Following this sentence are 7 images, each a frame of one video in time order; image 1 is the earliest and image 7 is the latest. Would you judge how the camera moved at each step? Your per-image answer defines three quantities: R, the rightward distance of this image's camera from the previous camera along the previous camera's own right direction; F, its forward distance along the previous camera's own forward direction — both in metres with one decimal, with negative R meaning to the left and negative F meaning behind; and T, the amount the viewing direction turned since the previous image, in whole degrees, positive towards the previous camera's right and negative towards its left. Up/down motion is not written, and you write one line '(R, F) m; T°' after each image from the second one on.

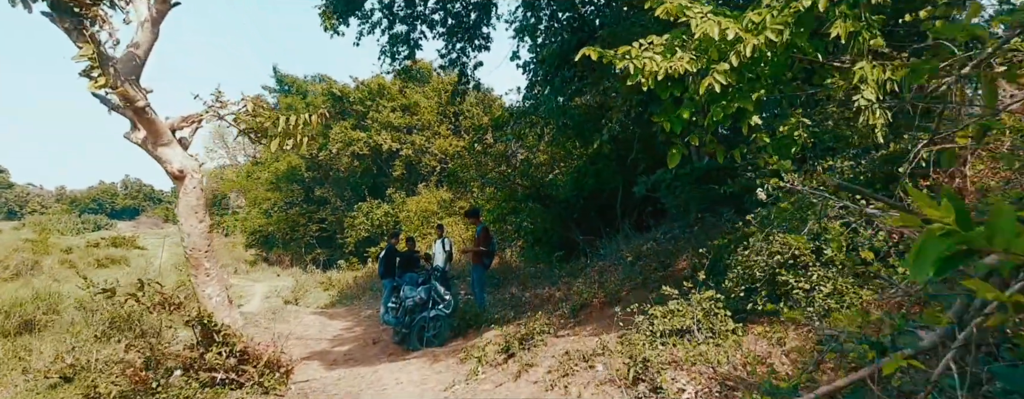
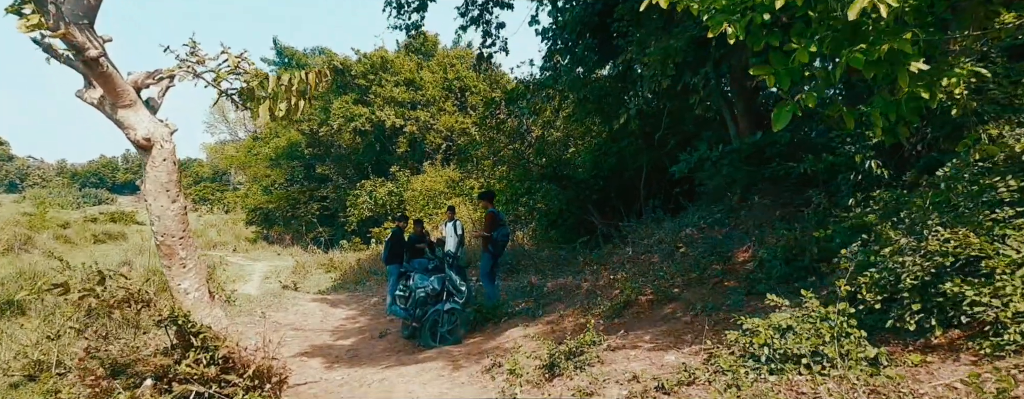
(-0.3, +1.0) m; 0°
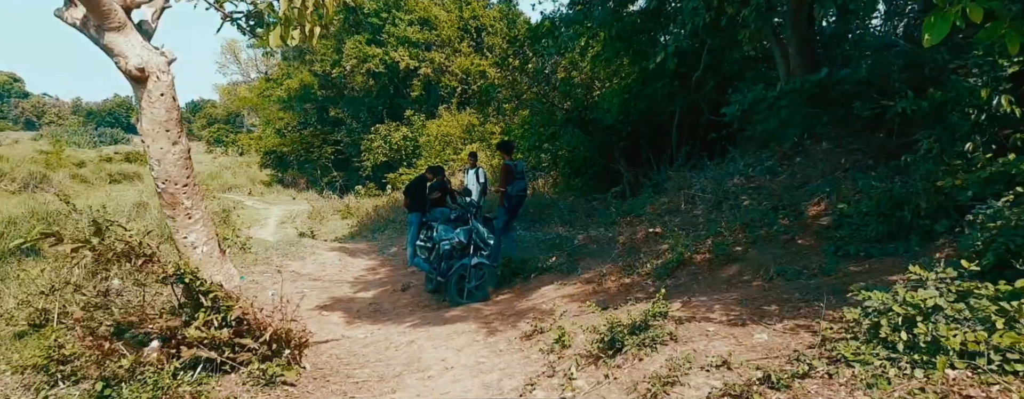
(-0.2, +0.6) m; -1°
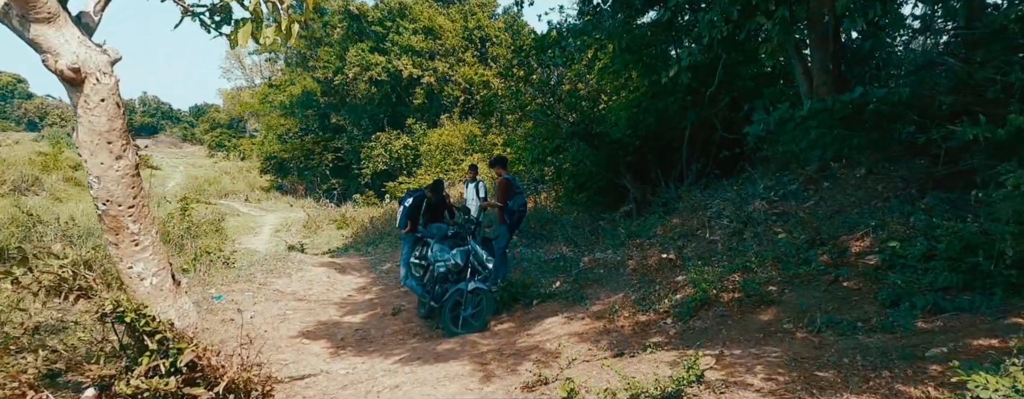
(0.0, +0.6) m; 0°
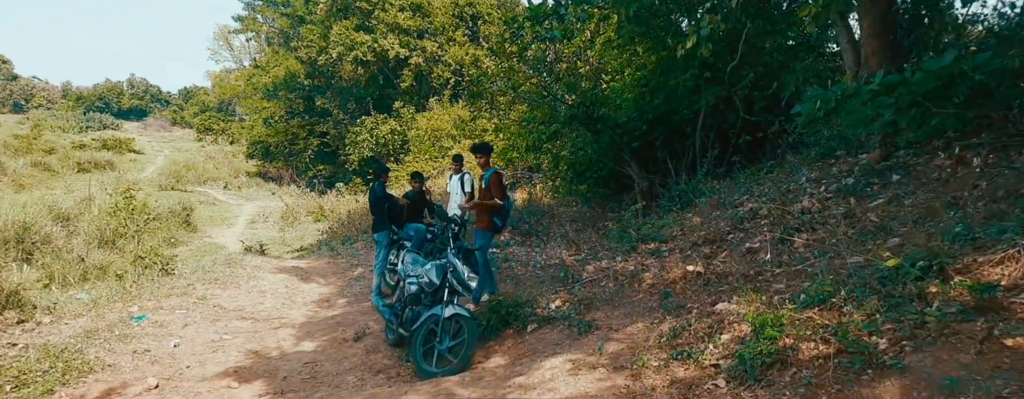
(0.0, +1.5) m; +1°
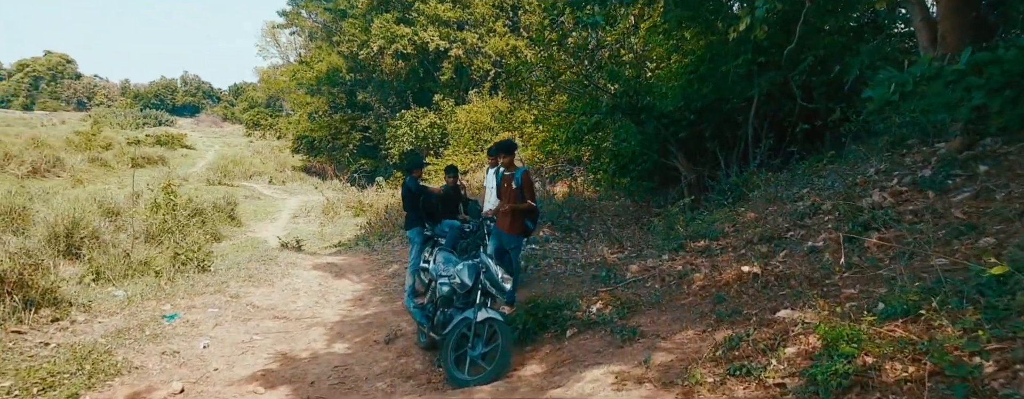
(0.0, +0.4) m; -4°
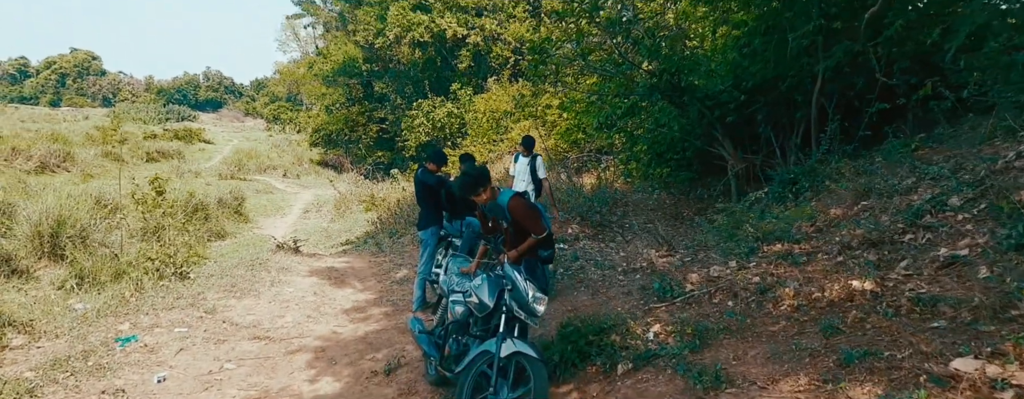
(-0.1, +1.2) m; -2°
